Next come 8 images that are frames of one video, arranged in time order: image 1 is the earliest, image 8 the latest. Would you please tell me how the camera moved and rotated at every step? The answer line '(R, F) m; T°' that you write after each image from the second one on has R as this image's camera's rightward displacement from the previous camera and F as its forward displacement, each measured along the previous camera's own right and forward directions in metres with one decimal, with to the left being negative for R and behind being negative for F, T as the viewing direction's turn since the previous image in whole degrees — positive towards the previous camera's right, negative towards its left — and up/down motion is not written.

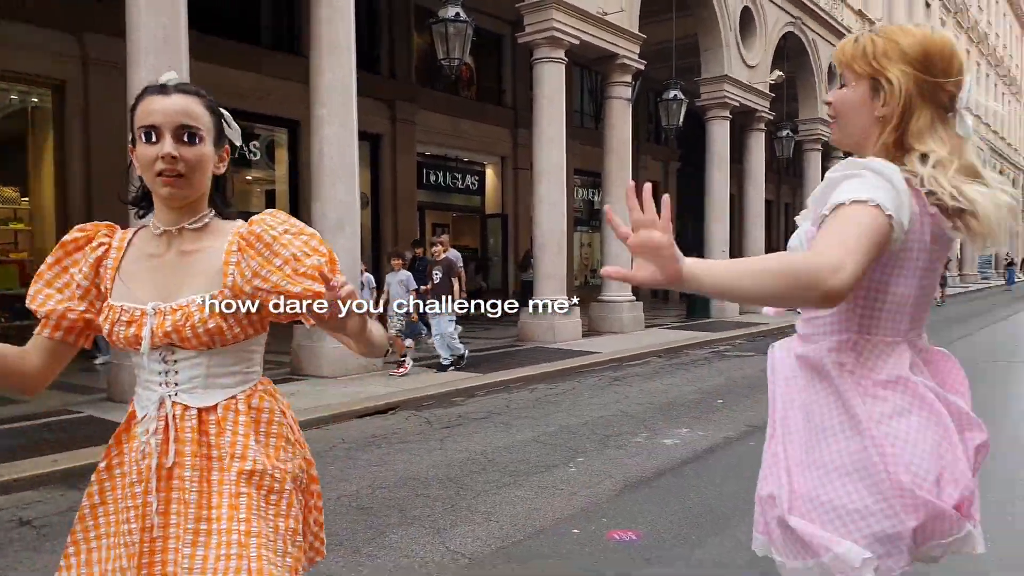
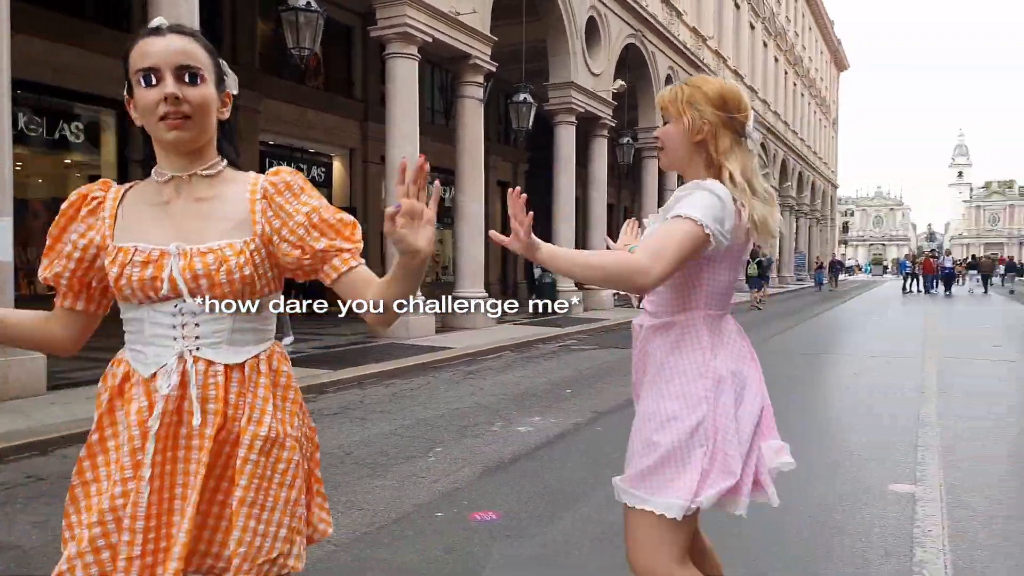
(-0.1, -0.1) m; +11°
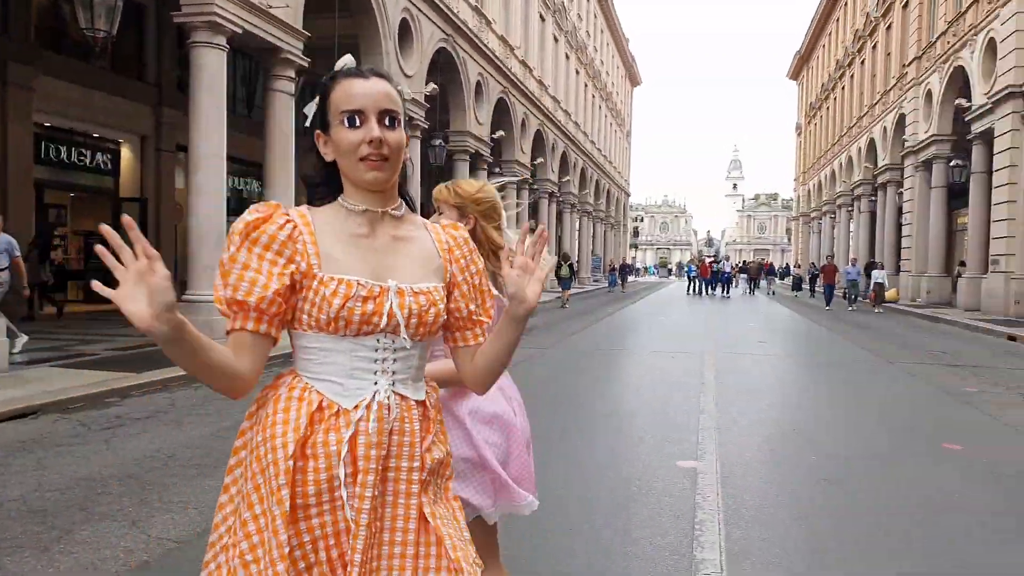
(-0.1, -0.3) m; +14°
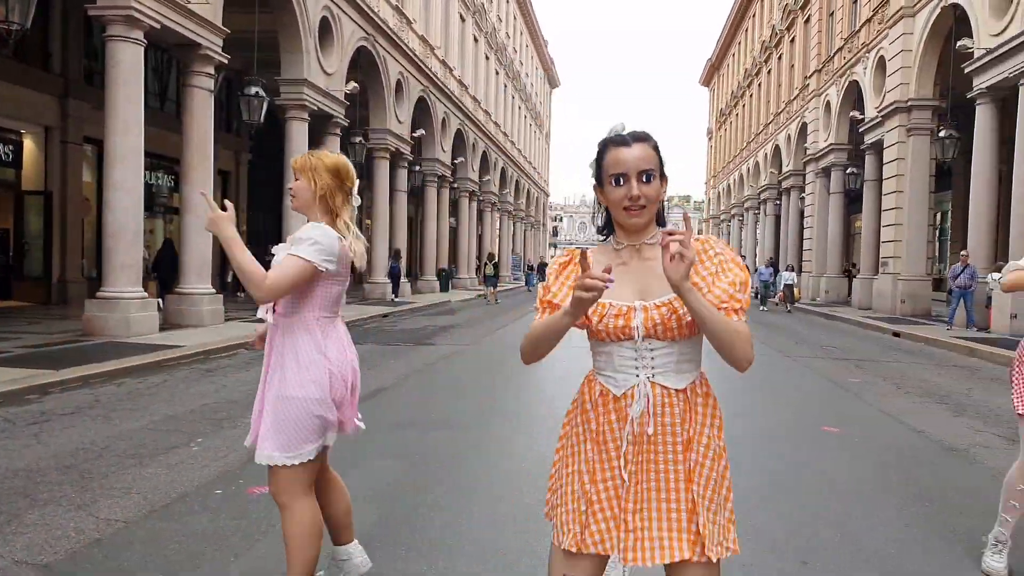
(0.0, -0.4) m; +6°
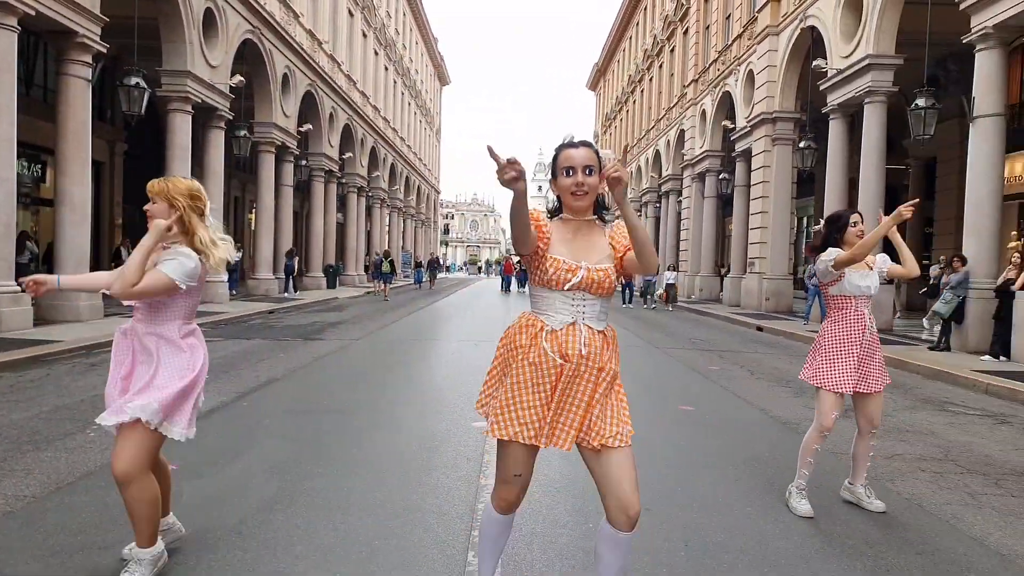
(0.0, -0.5) m; +8°
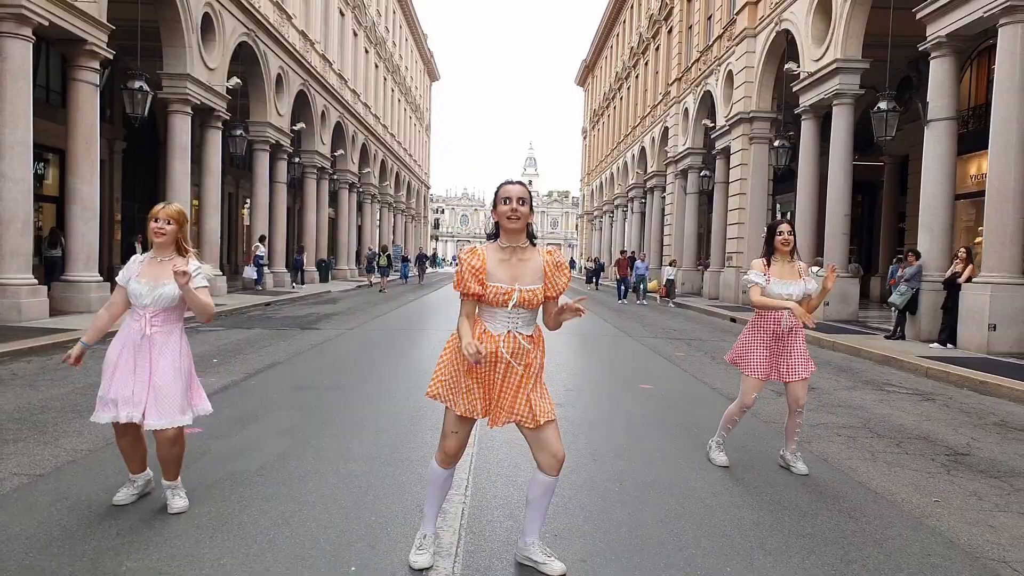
(+0.1, -0.9) m; +1°
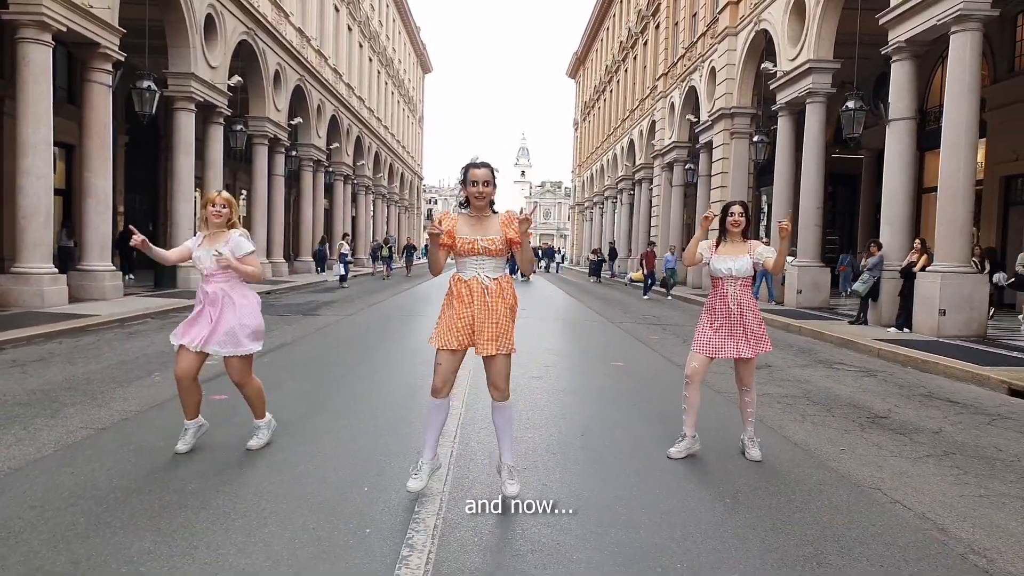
(+0.1, -0.9) m; +1°
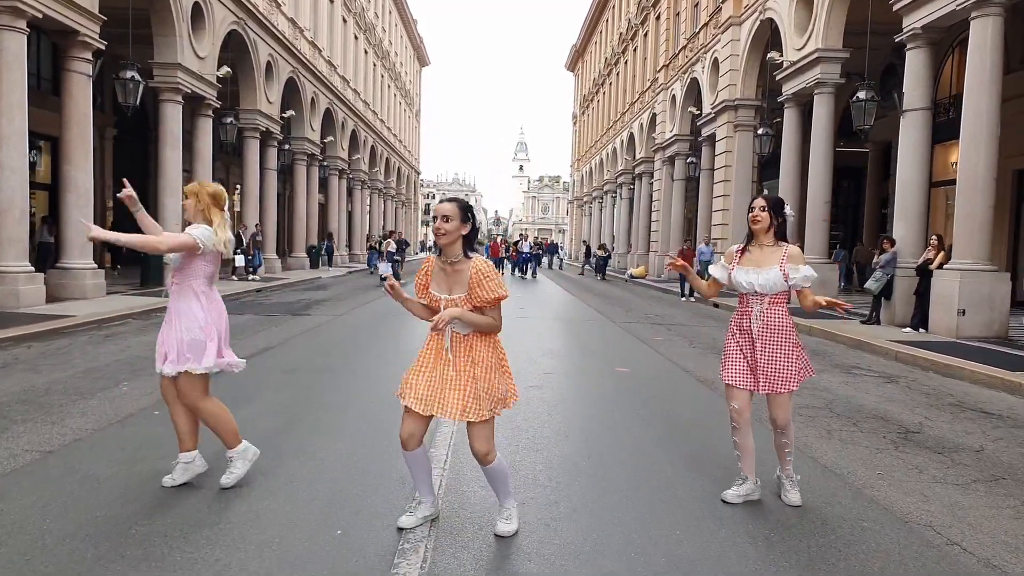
(0.0, +0.6) m; 0°
